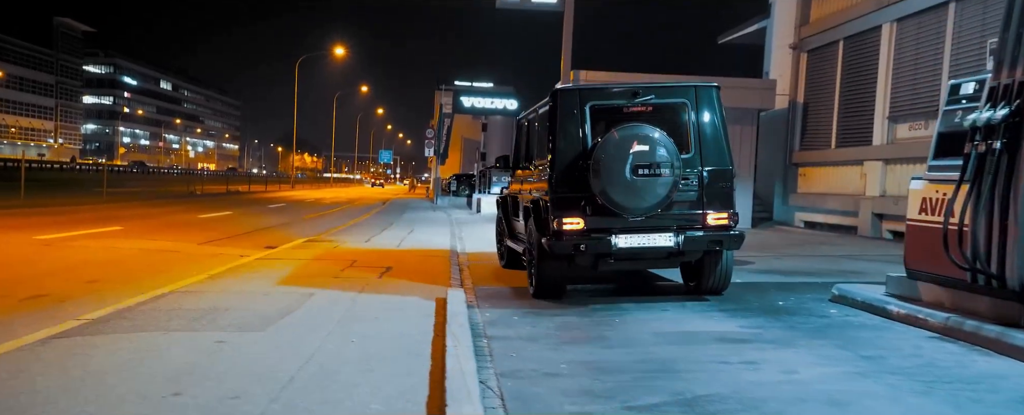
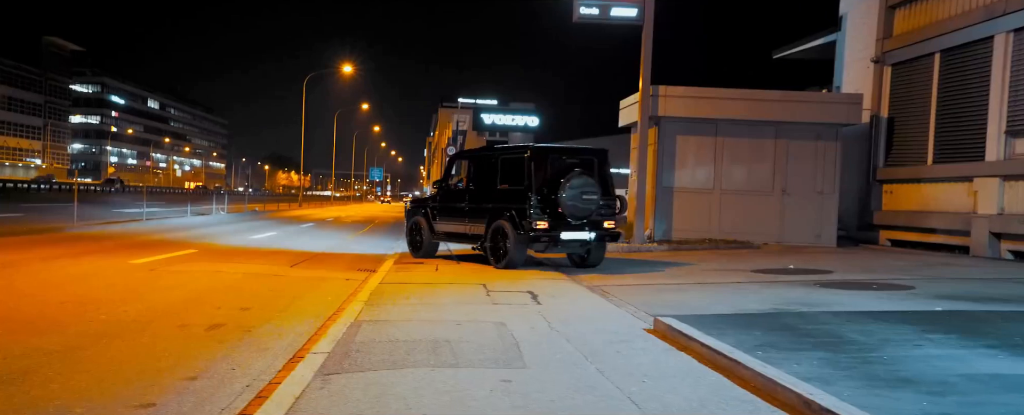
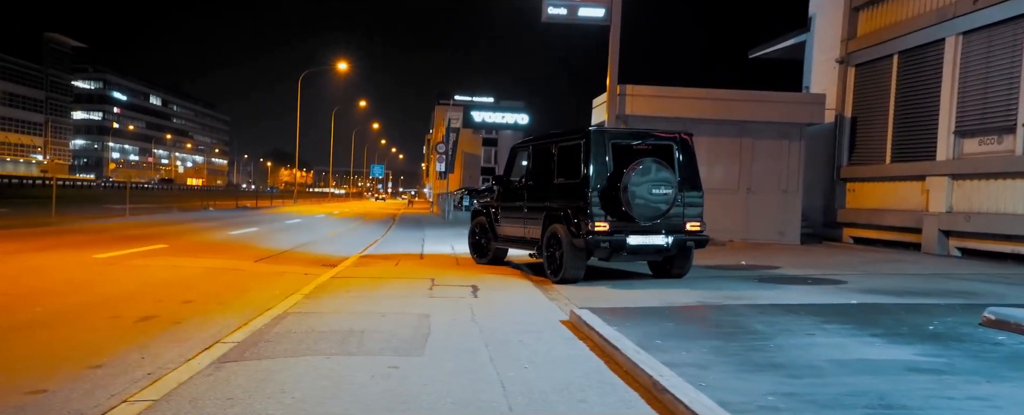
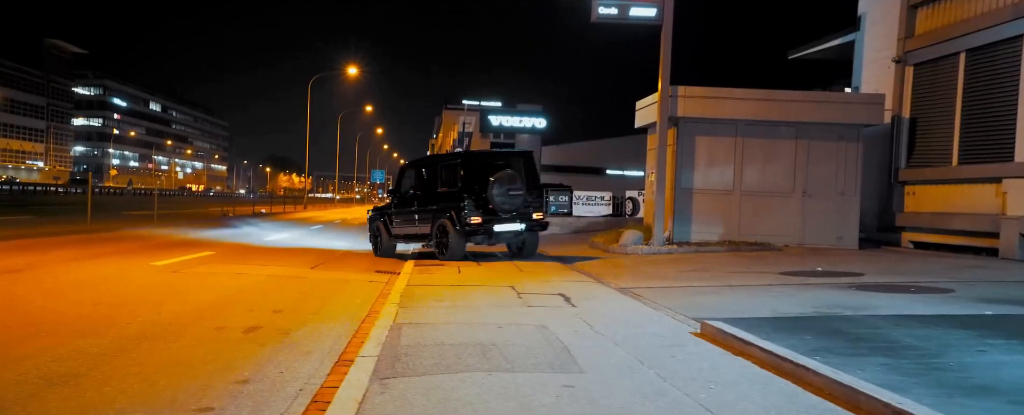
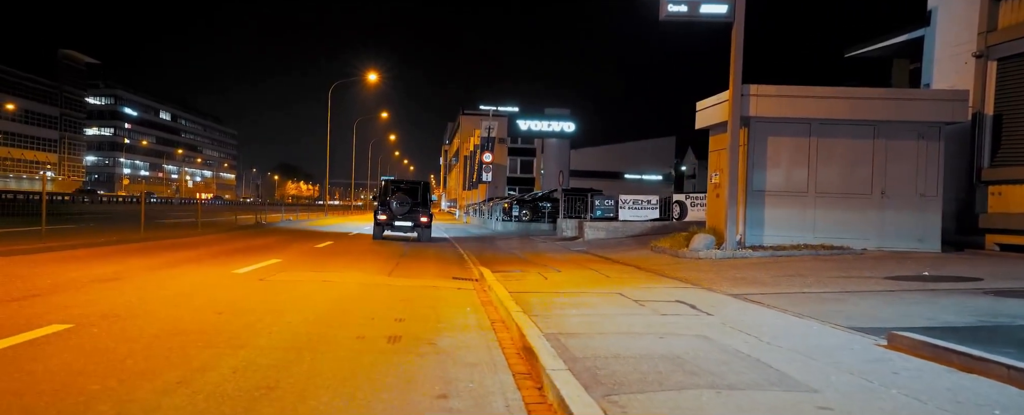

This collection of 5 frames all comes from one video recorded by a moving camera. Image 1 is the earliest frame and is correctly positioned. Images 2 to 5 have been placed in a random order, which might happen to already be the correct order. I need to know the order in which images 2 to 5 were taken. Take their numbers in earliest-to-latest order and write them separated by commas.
3, 2, 4, 5
